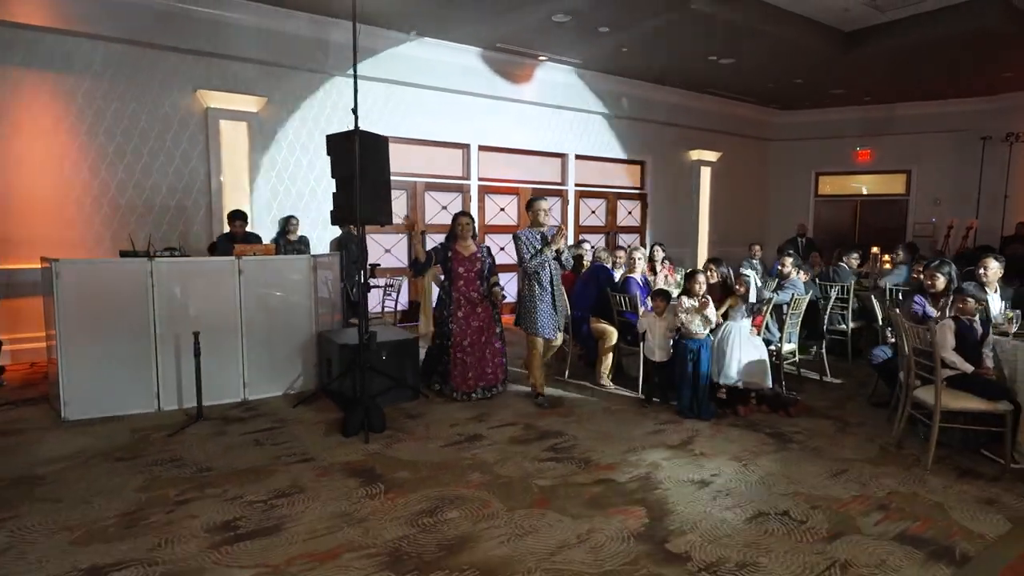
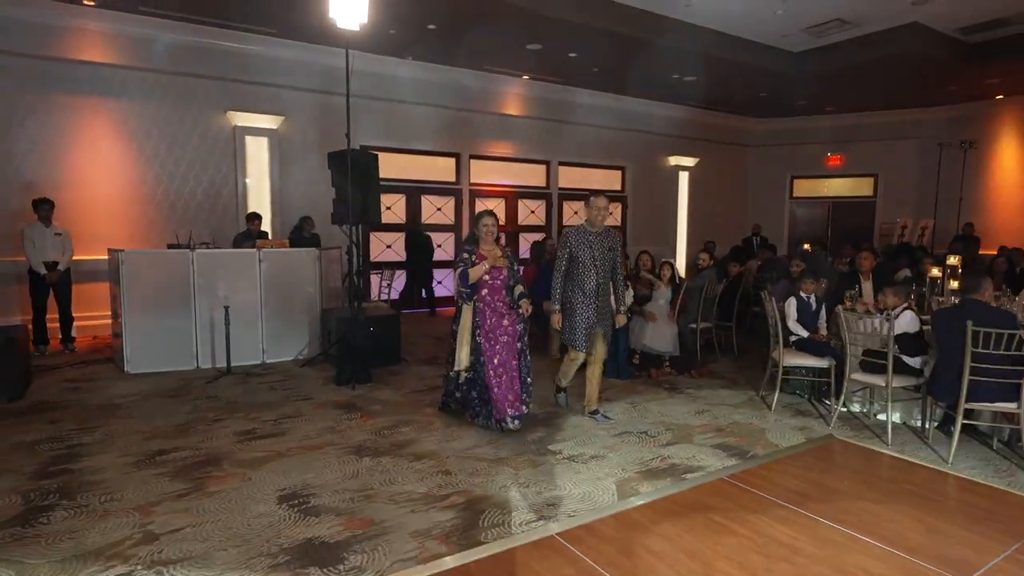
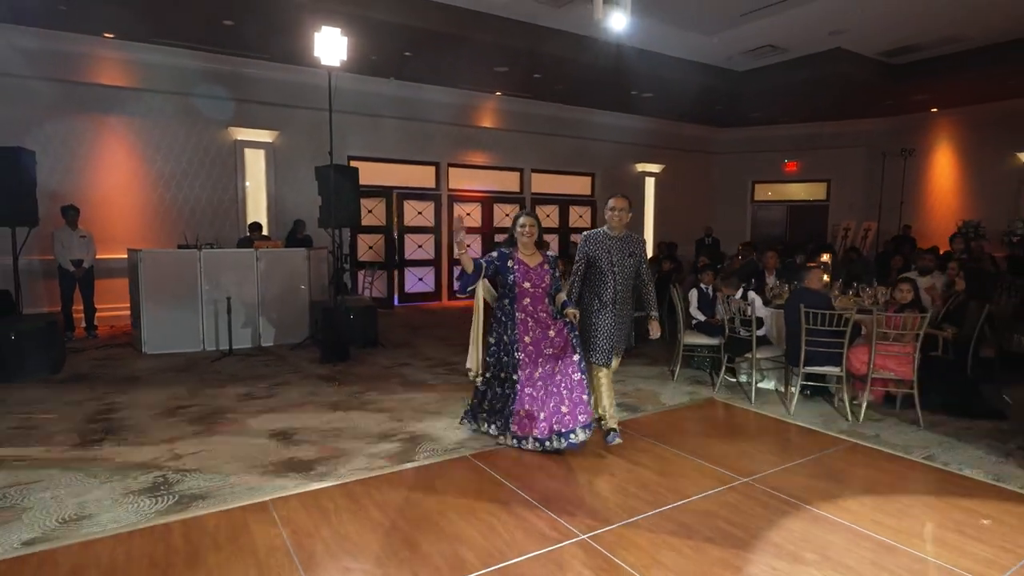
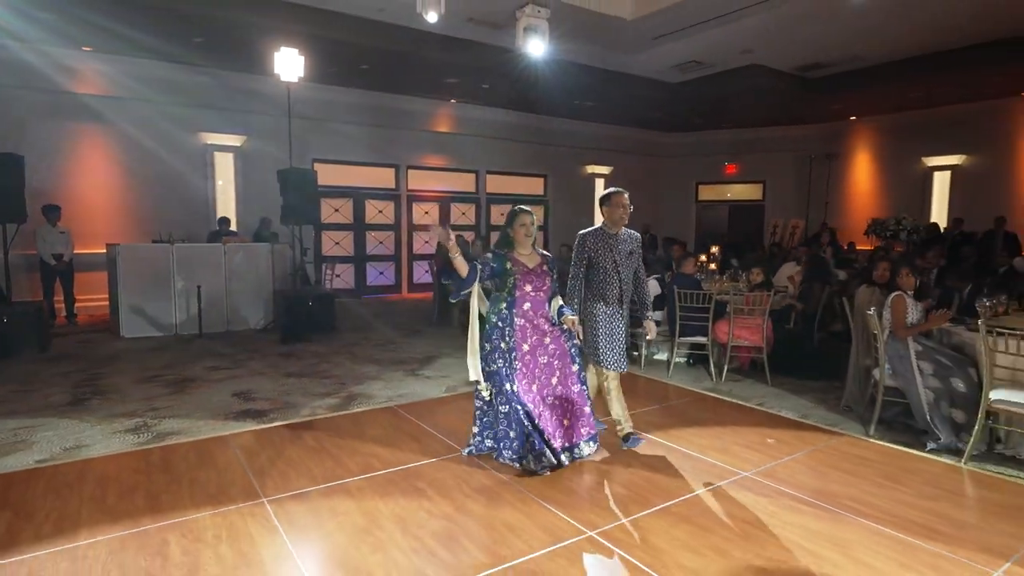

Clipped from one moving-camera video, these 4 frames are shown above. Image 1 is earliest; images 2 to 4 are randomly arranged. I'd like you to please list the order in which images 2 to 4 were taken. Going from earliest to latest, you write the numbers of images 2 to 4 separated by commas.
2, 3, 4
